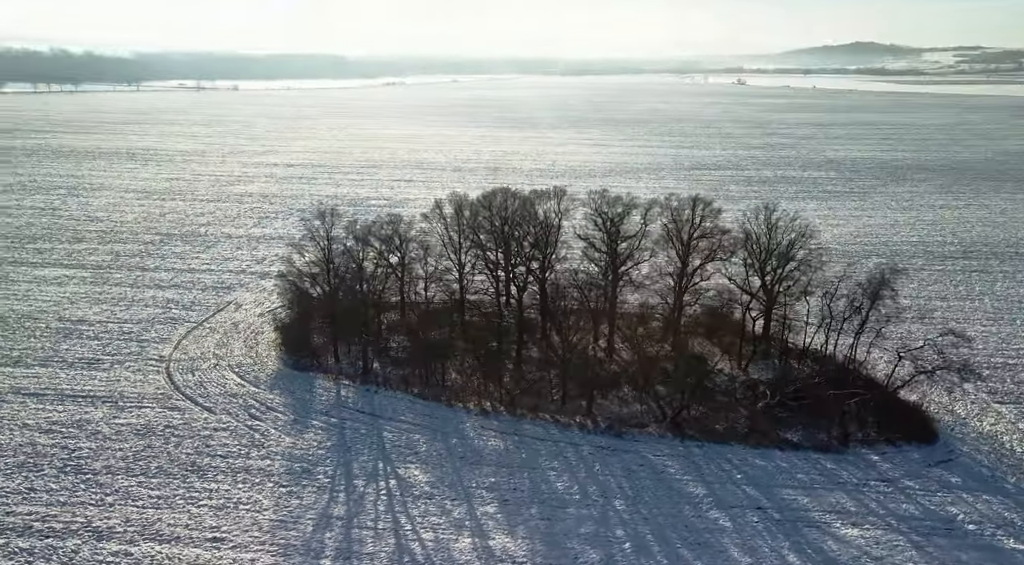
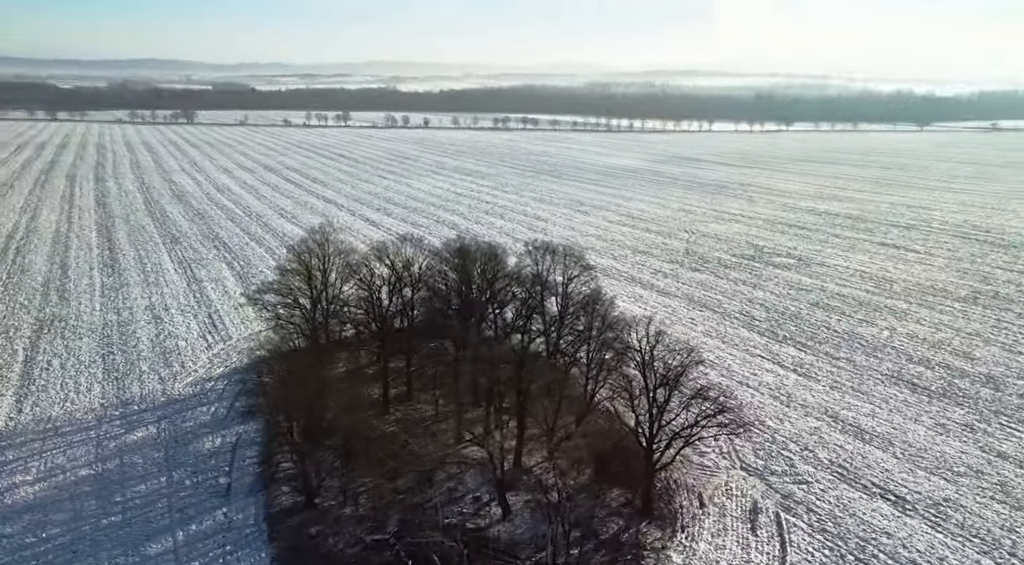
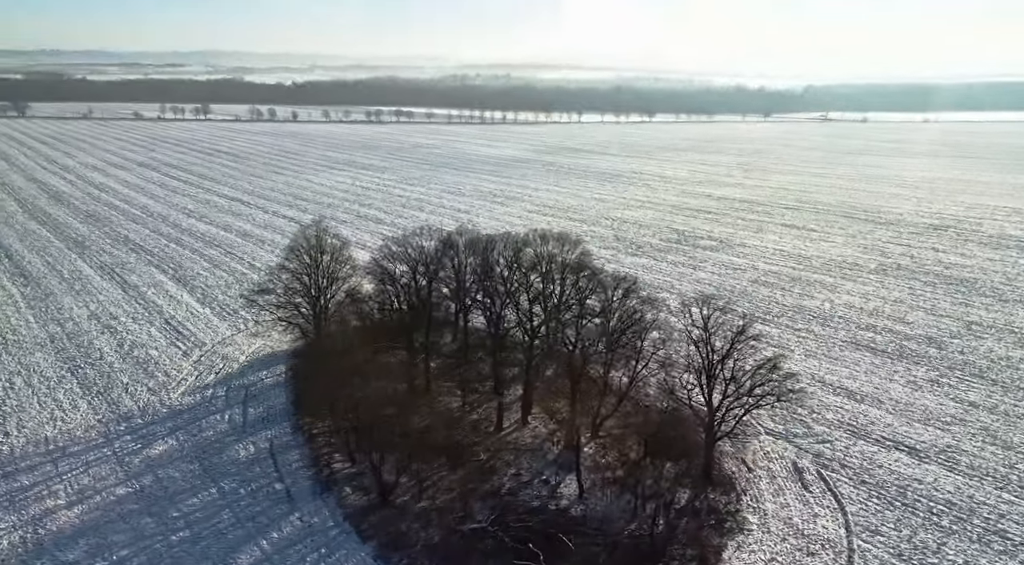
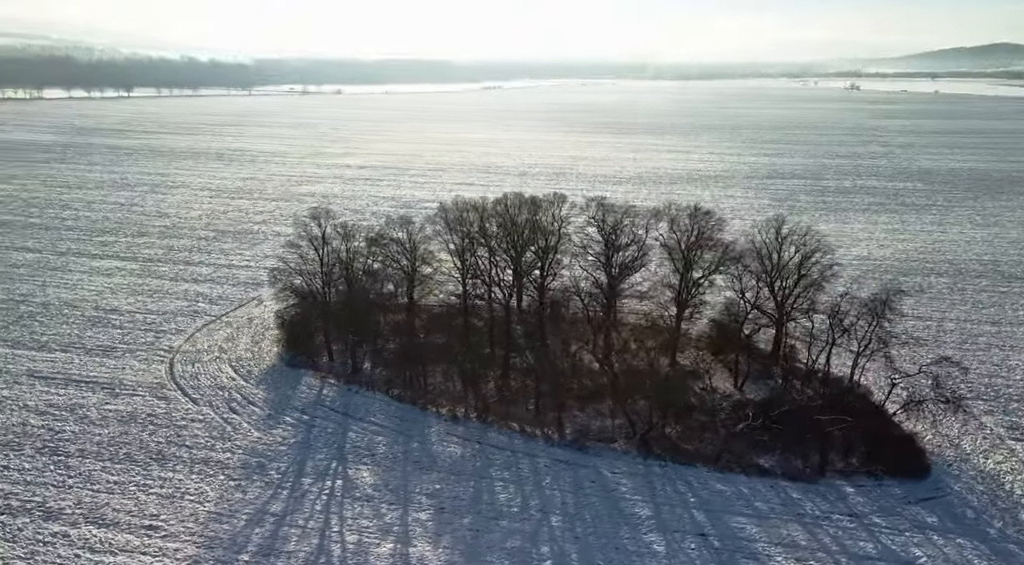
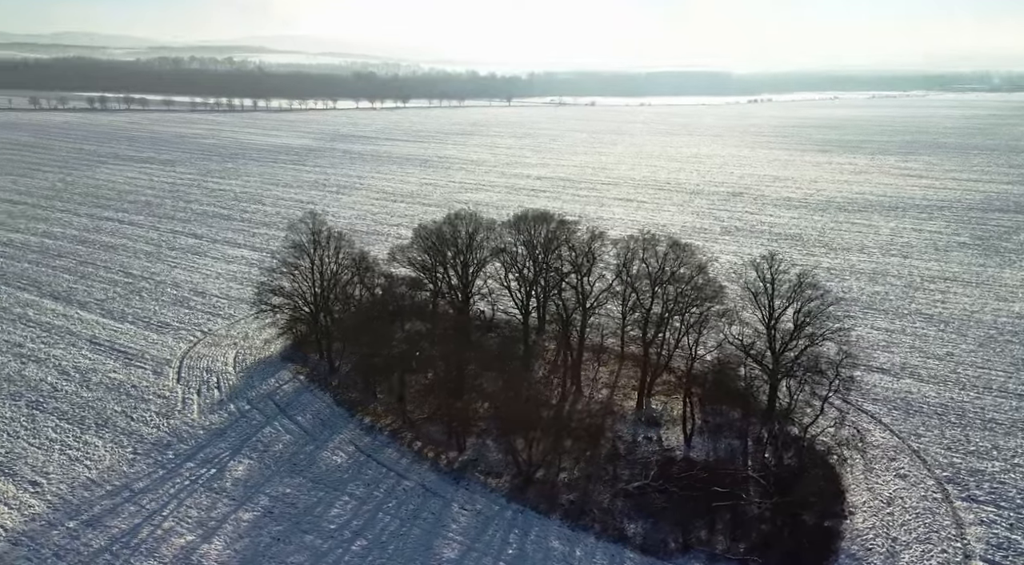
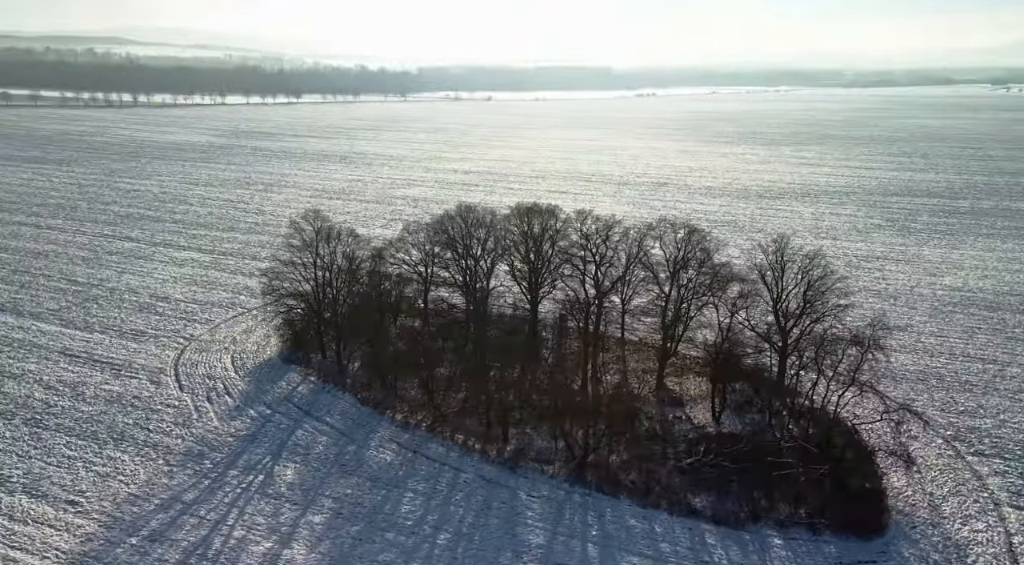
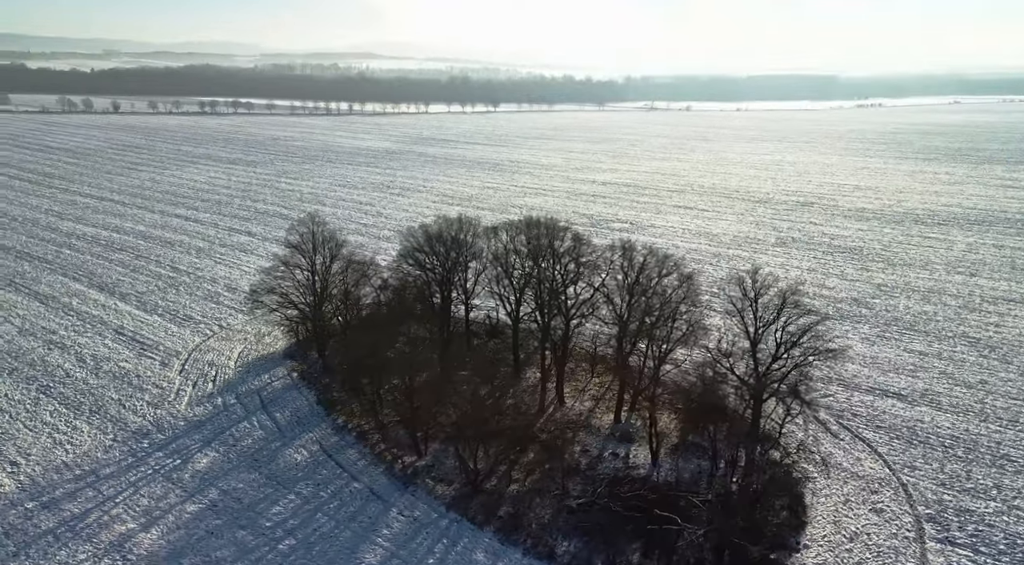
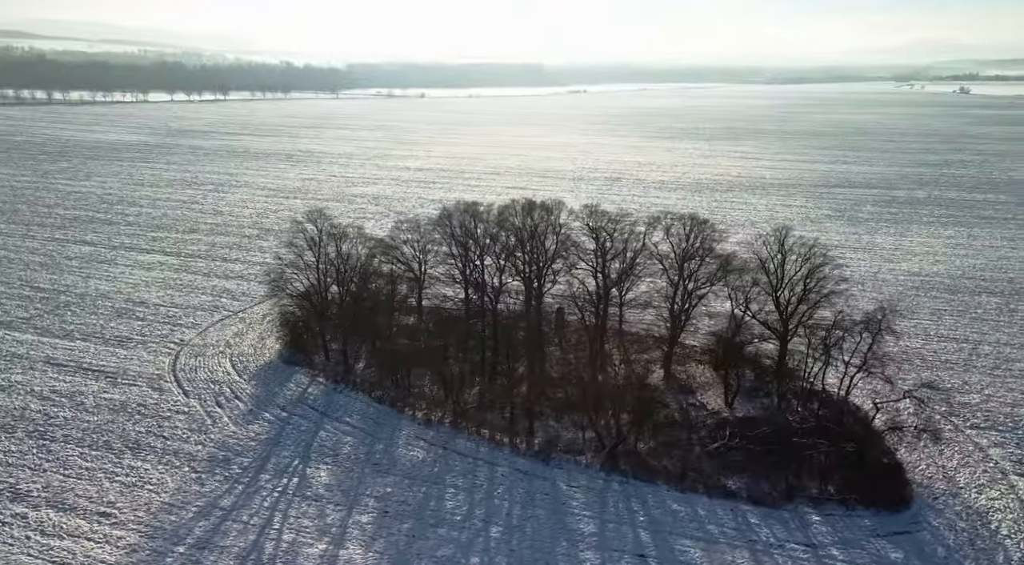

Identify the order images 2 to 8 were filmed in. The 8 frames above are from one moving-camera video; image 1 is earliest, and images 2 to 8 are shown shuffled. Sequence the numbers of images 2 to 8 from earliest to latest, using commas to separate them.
4, 8, 6, 5, 7, 3, 2
